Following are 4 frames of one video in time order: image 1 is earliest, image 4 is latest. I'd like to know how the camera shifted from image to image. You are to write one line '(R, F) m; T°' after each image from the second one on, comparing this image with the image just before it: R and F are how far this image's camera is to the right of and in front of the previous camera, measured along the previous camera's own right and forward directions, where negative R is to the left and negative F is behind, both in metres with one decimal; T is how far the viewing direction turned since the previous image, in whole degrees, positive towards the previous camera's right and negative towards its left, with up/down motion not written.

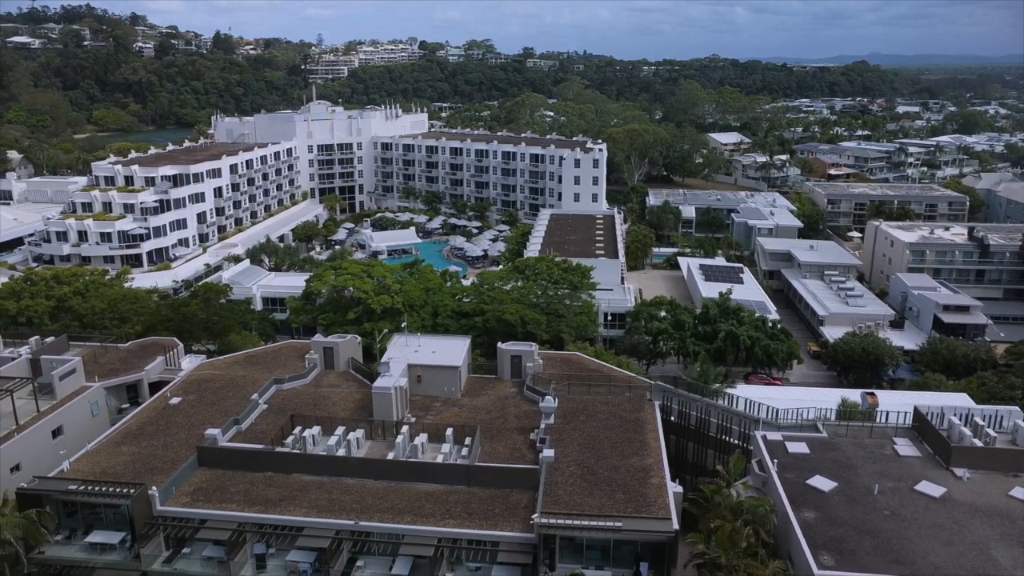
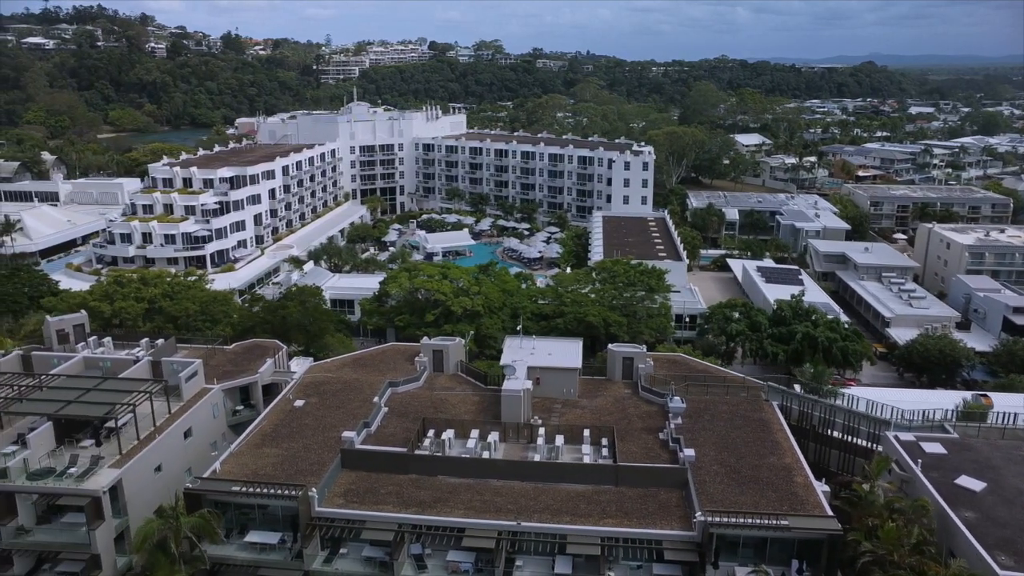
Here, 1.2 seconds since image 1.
(-4.5, -0.4) m; 0°
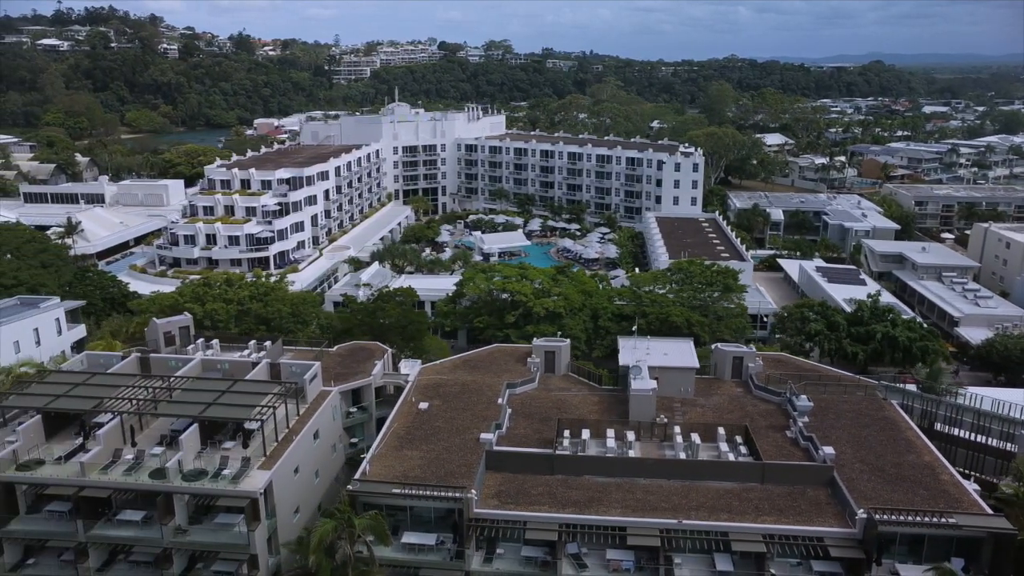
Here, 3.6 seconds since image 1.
(-4.6, -0.2) m; 0°
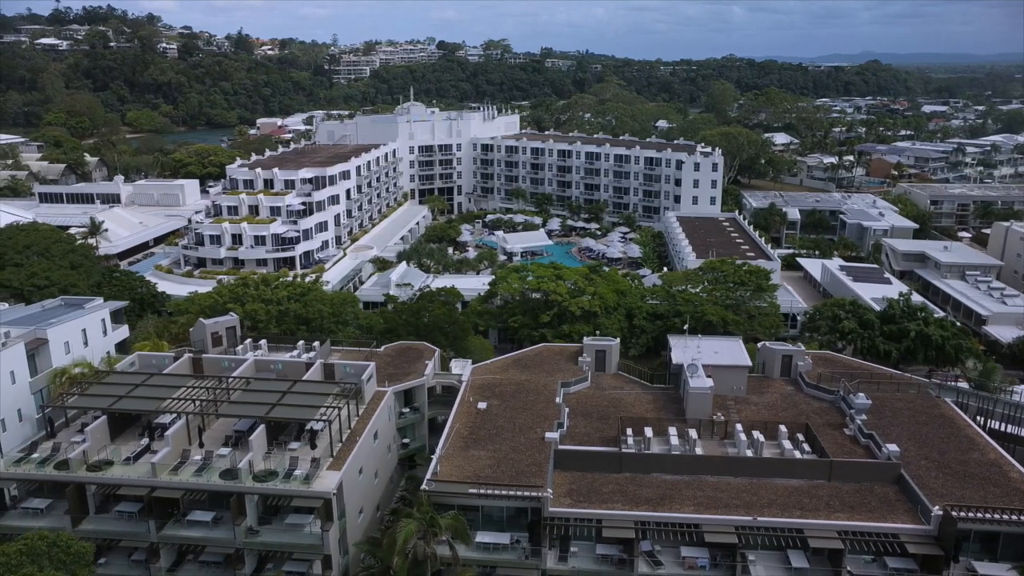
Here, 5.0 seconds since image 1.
(-2.4, 0.0) m; 0°
